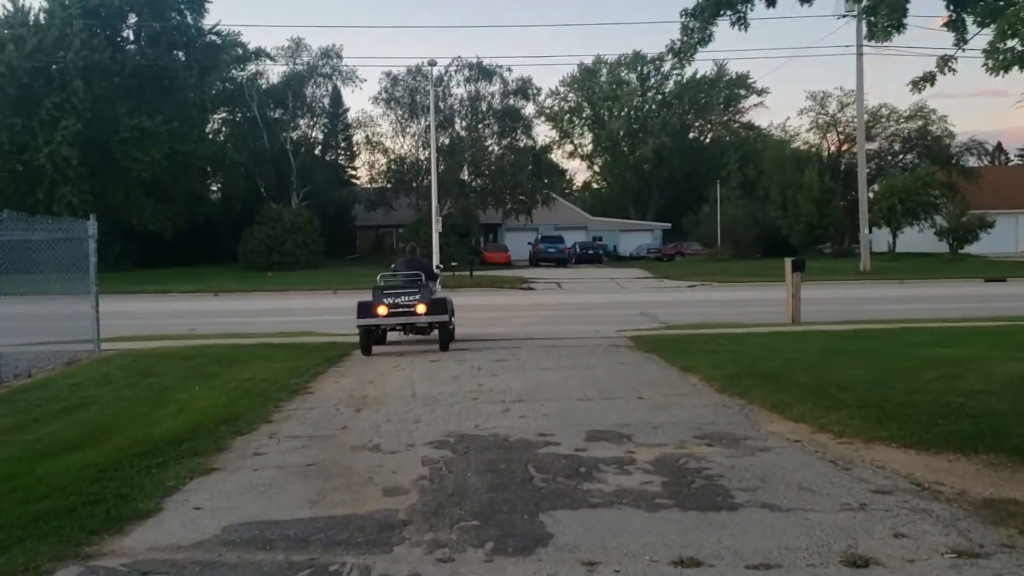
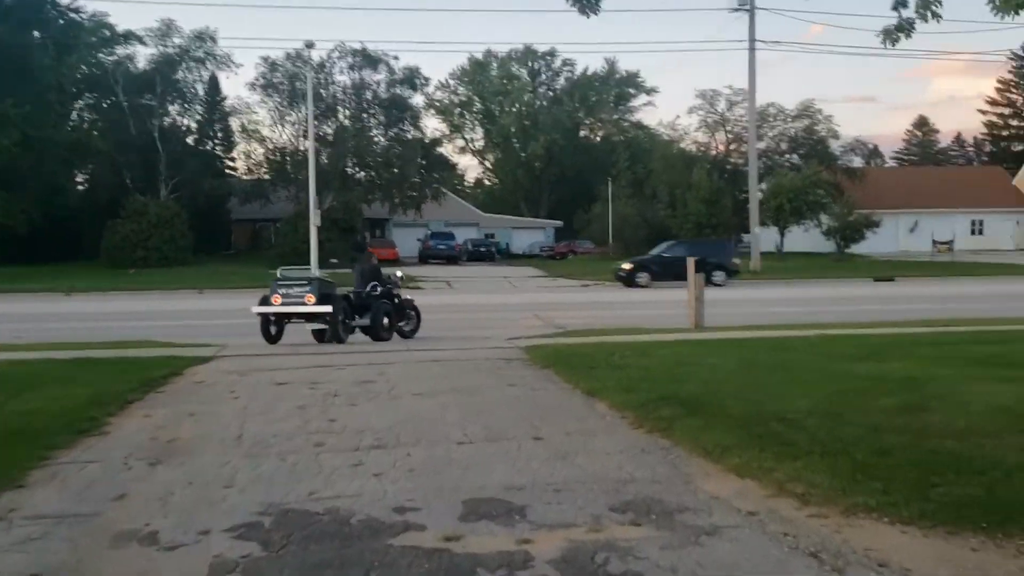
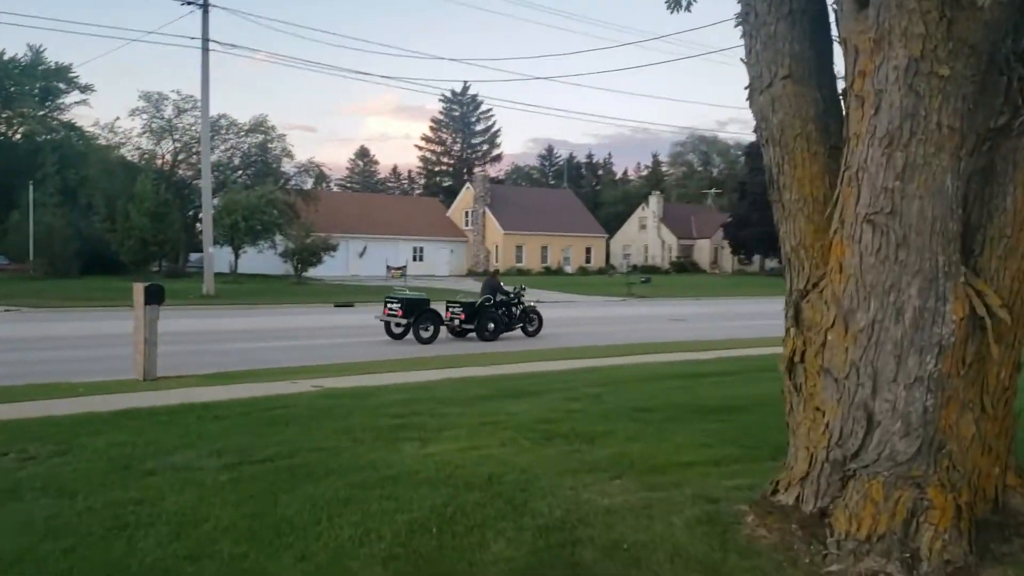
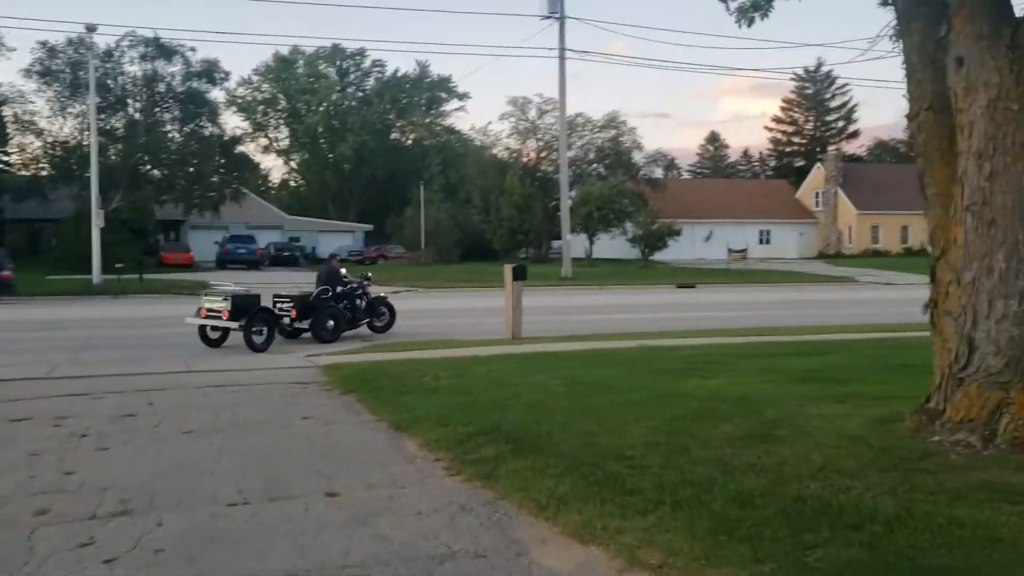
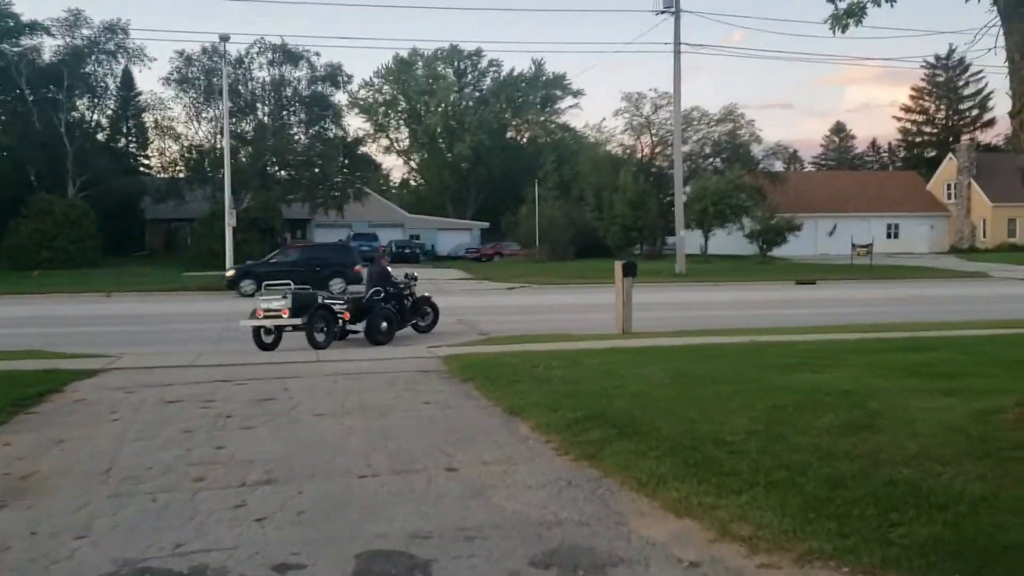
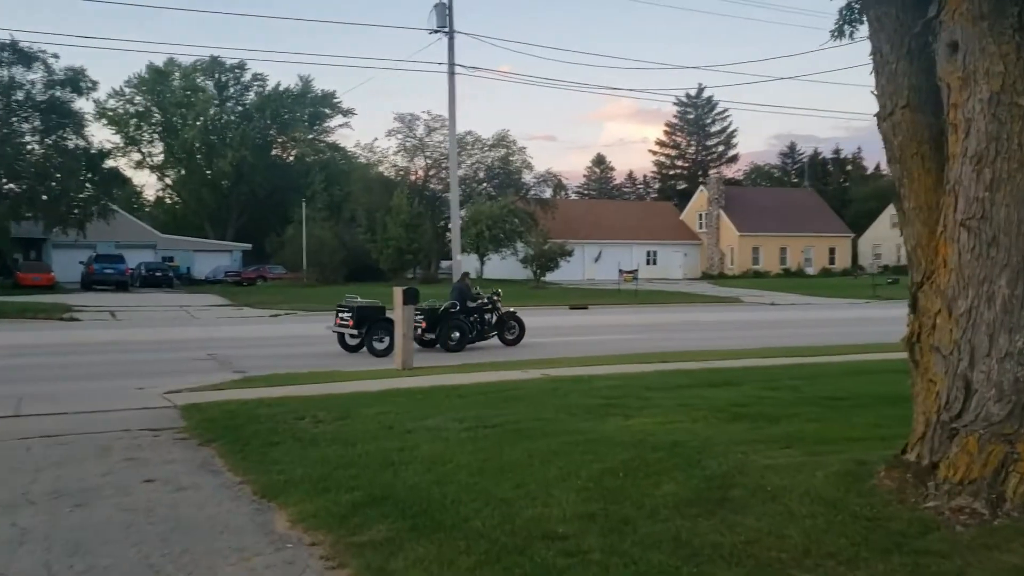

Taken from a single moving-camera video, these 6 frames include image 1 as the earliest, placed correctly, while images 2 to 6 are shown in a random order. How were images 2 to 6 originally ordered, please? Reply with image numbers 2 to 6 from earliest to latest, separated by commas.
2, 5, 4, 6, 3
